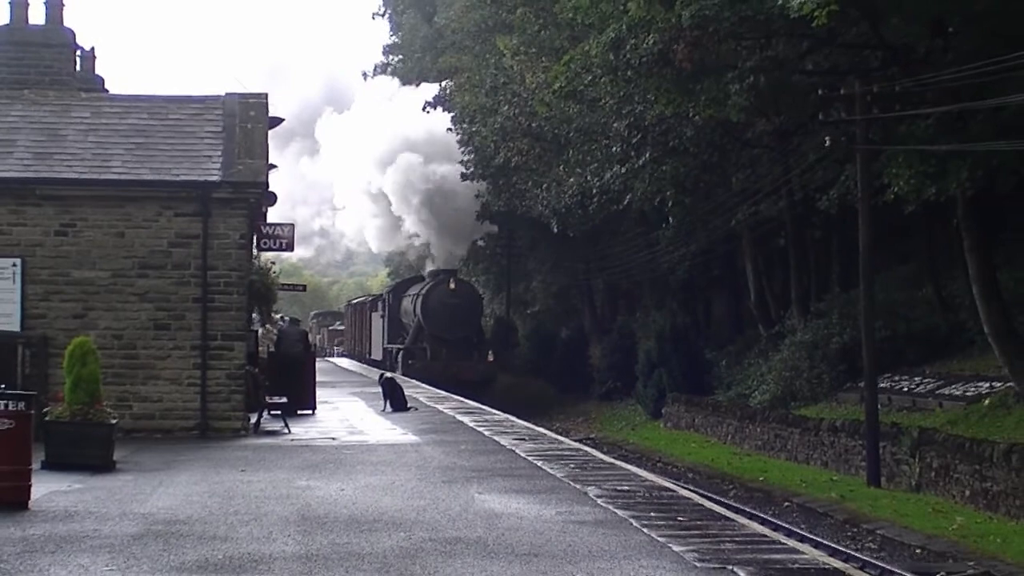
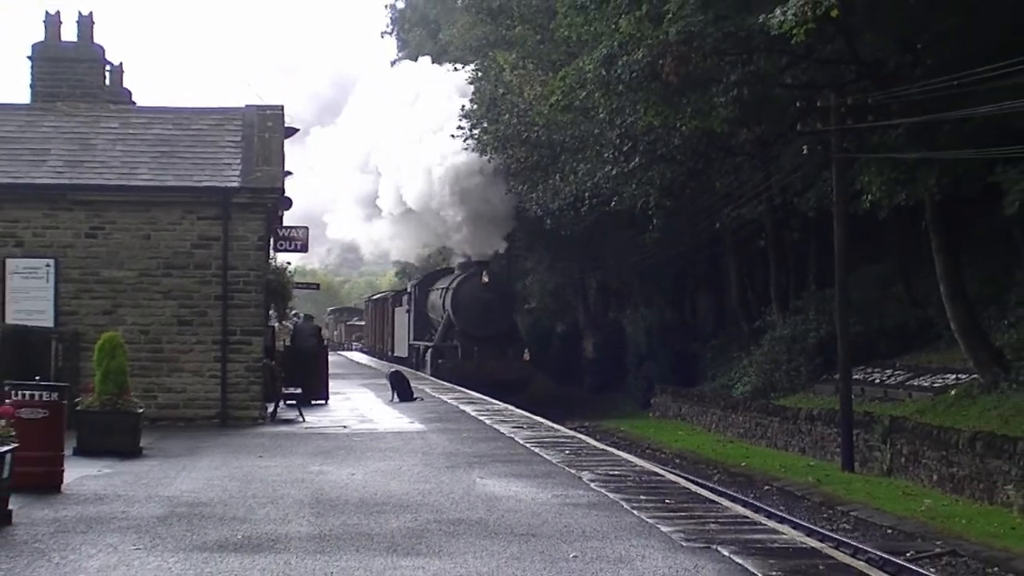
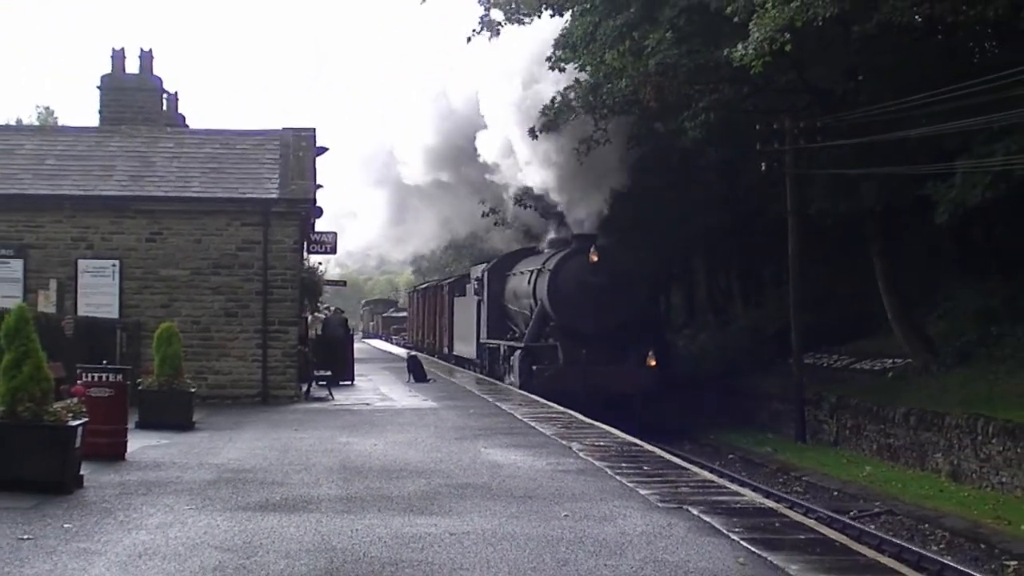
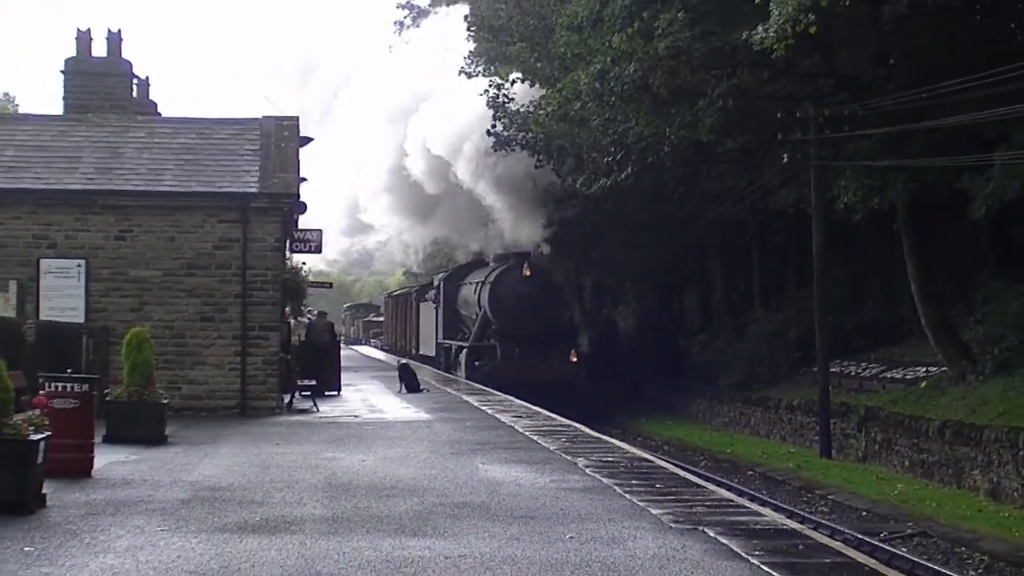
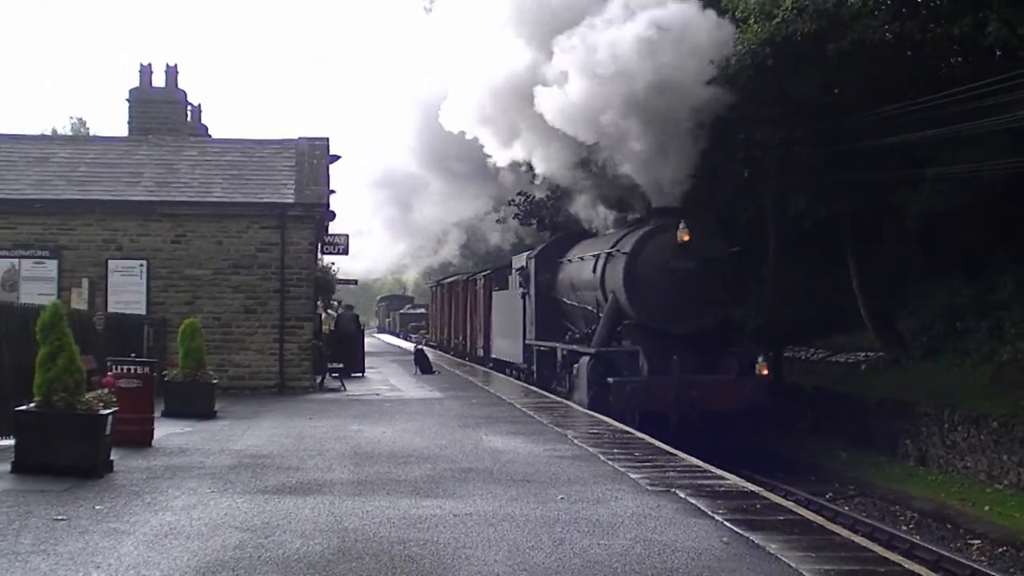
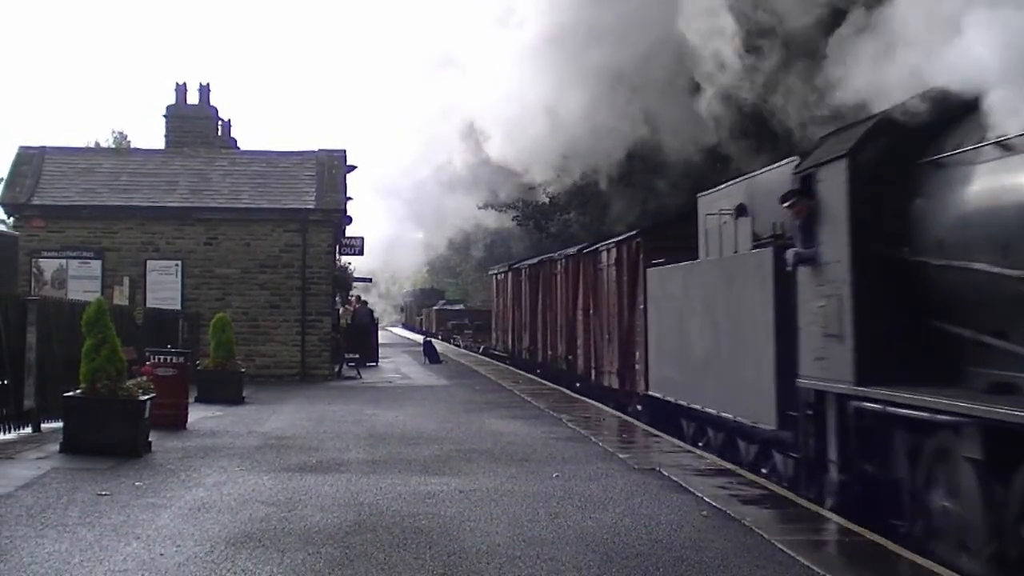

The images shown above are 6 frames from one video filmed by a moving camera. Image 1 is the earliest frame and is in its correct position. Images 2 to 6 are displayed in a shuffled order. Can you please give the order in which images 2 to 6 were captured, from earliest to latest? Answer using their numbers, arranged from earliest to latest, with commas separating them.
2, 4, 3, 5, 6
